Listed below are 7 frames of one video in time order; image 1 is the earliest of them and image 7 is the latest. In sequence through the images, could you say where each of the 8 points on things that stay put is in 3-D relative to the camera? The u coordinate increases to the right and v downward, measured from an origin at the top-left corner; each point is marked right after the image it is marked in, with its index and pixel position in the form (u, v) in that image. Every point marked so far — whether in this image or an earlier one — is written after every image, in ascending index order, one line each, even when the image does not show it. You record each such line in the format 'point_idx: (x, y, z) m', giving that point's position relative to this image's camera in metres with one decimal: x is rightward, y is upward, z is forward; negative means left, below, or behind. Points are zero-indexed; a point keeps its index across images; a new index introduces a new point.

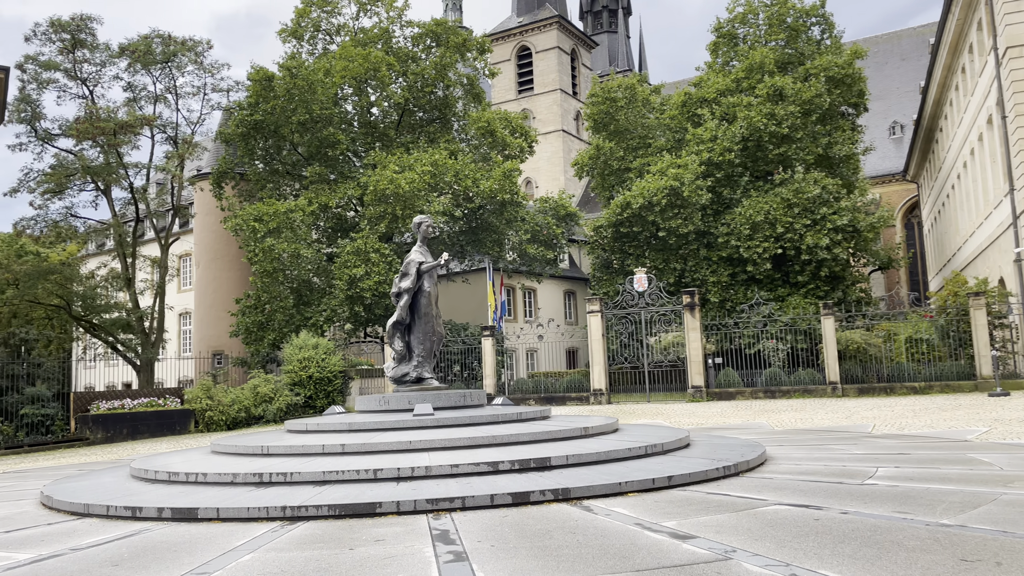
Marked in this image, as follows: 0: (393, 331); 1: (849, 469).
0: (-1.5, -0.5, +10.5) m
1: (+3.5, -1.9, +8.6) m
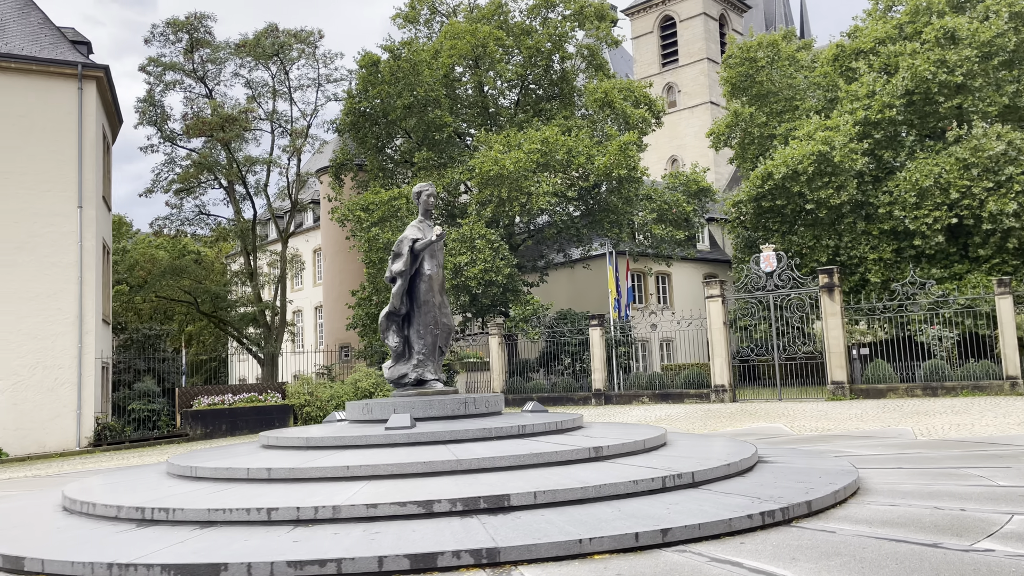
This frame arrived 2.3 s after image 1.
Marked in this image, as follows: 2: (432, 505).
0: (-1.3, -0.4, +8.8) m
1: (+3.2, -1.6, +5.9) m
2: (-0.5, -1.5, +5.6) m
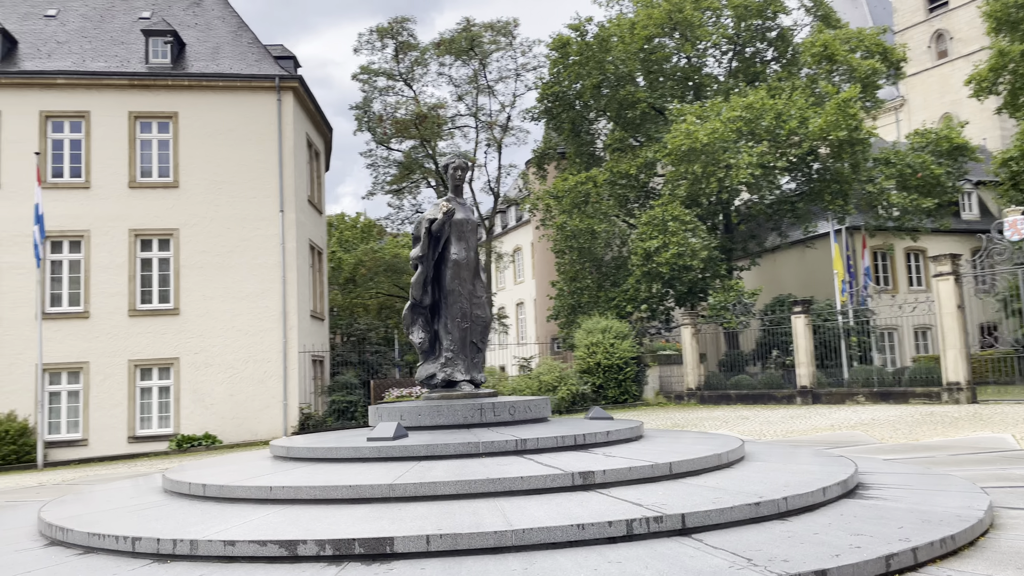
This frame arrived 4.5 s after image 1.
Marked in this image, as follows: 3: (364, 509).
0: (-1.0, -0.3, +7.8) m
1: (+2.5, -1.5, +3.6) m
2: (-1.2, -1.4, +4.5) m
3: (-0.9, -1.4, +5.1) m
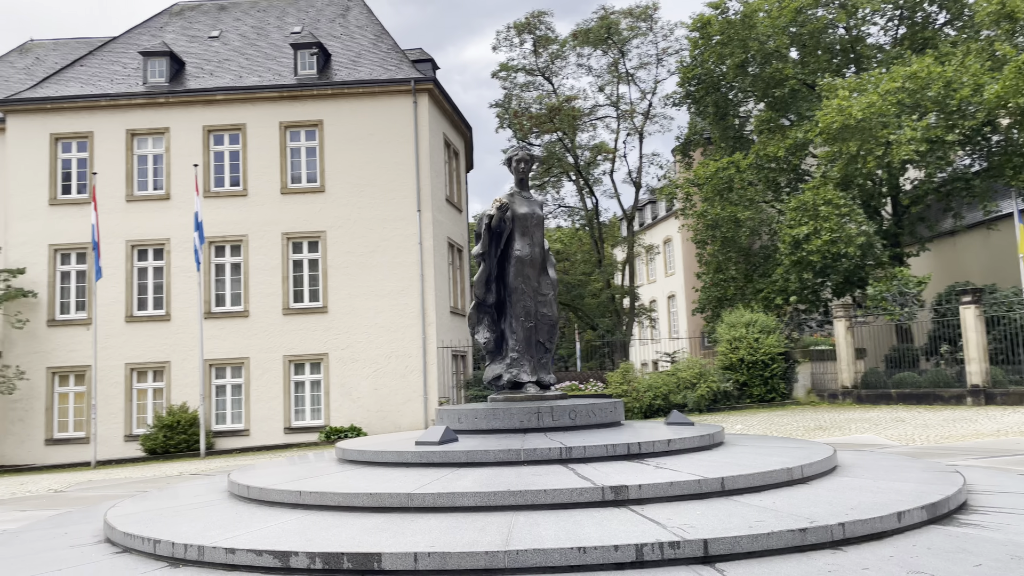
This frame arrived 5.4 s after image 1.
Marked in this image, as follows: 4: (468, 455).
0: (-0.3, -0.3, +7.6) m
1: (+2.2, -1.4, +2.8) m
2: (-1.2, -1.4, +4.4) m
3: (-0.8, -1.4, +5.0) m
4: (-0.3, -1.2, +5.9) m
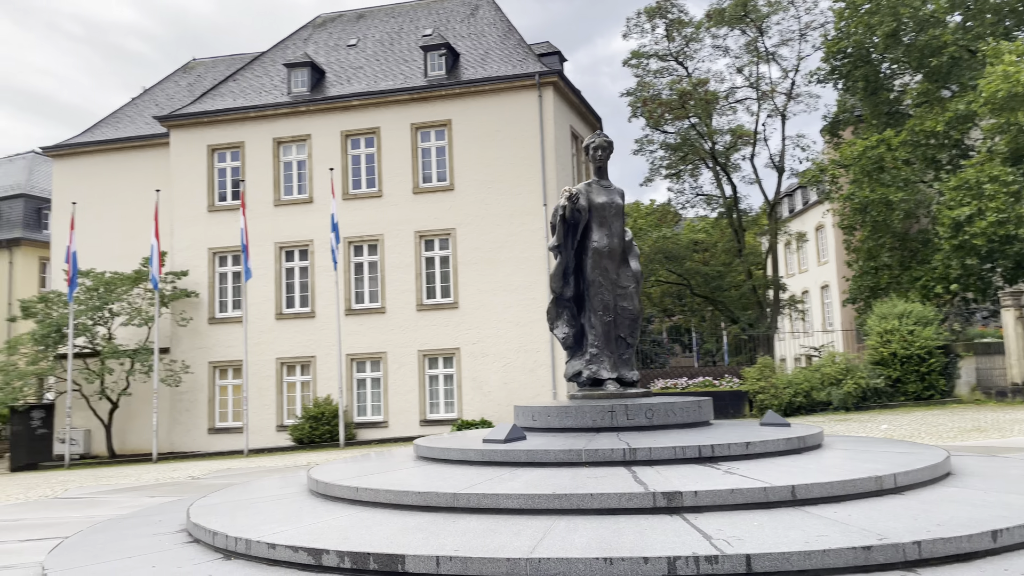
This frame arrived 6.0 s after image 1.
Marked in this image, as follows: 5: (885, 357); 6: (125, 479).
0: (+0.4, -0.2, +7.4) m
1: (+2.0, -1.4, +2.2) m
2: (-1.0, -1.4, +4.4) m
3: (-0.5, -1.4, +4.9) m
4: (+0.1, -1.2, +5.8) m
5: (+8.8, -1.6, +19.5) m
6: (-6.4, -3.2, +13.7) m
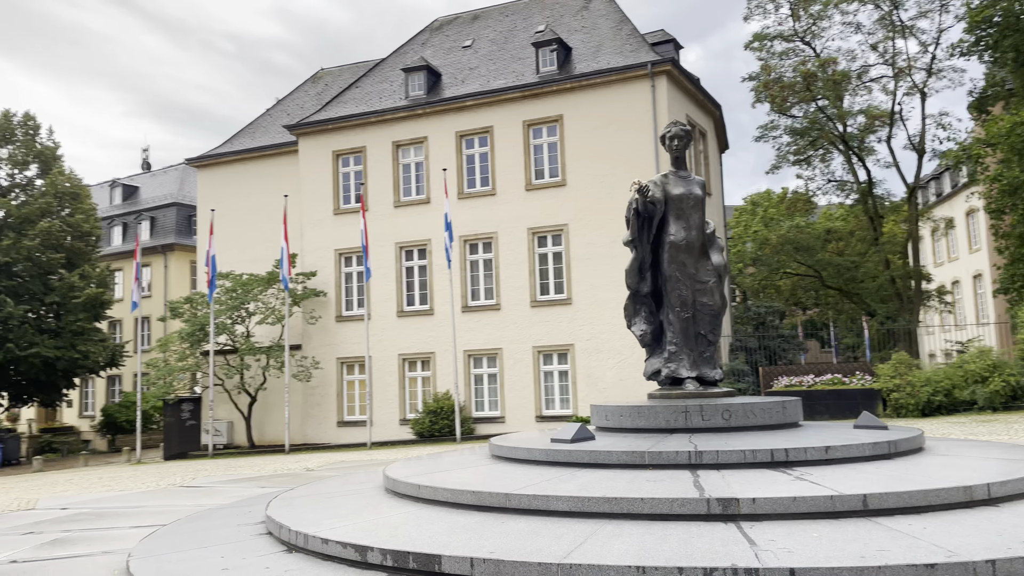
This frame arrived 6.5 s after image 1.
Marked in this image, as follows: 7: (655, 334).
0: (+1.1, -0.2, +7.1) m
1: (+1.9, -1.3, +1.8) m
2: (-0.8, -1.4, +4.5) m
3: (-0.2, -1.4, +4.9) m
4: (+0.6, -1.1, +5.6) m
5: (+11.4, -1.4, +17.8) m
6: (-4.6, -3.2, +14.5) m
7: (+1.3, -0.4, +7.1) m
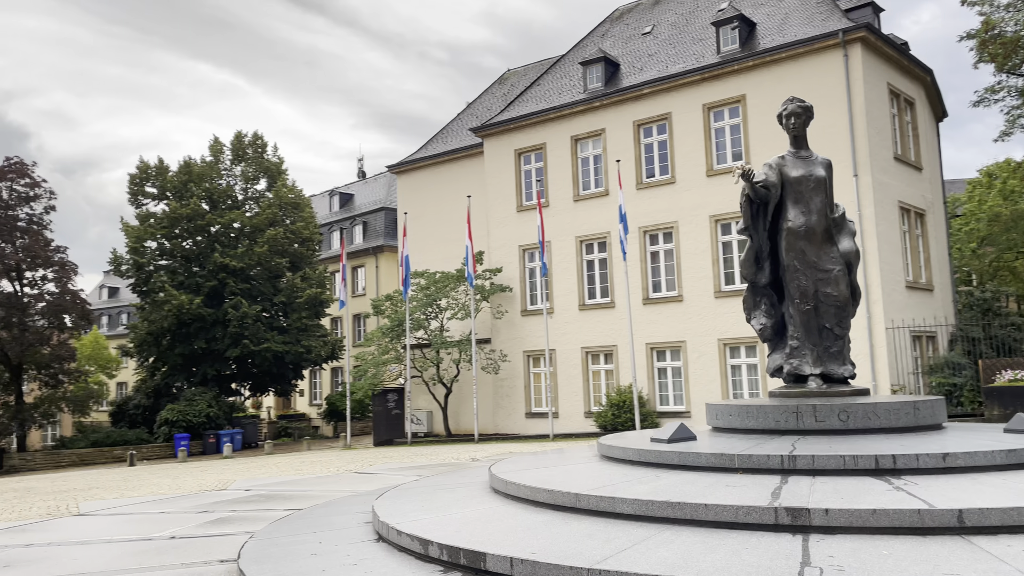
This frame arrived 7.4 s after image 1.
0: (+2.0, -0.1, +6.7) m
1: (+1.4, -1.3, +1.3) m
2: (-0.5, -1.4, +4.6) m
3: (+0.2, -1.3, +4.8) m
4: (+1.1, -1.1, +5.4) m
5: (+14.7, -0.9, +14.4) m
6: (-1.6, -3.1, +15.3) m
7: (+2.2, -0.3, +6.6) m
